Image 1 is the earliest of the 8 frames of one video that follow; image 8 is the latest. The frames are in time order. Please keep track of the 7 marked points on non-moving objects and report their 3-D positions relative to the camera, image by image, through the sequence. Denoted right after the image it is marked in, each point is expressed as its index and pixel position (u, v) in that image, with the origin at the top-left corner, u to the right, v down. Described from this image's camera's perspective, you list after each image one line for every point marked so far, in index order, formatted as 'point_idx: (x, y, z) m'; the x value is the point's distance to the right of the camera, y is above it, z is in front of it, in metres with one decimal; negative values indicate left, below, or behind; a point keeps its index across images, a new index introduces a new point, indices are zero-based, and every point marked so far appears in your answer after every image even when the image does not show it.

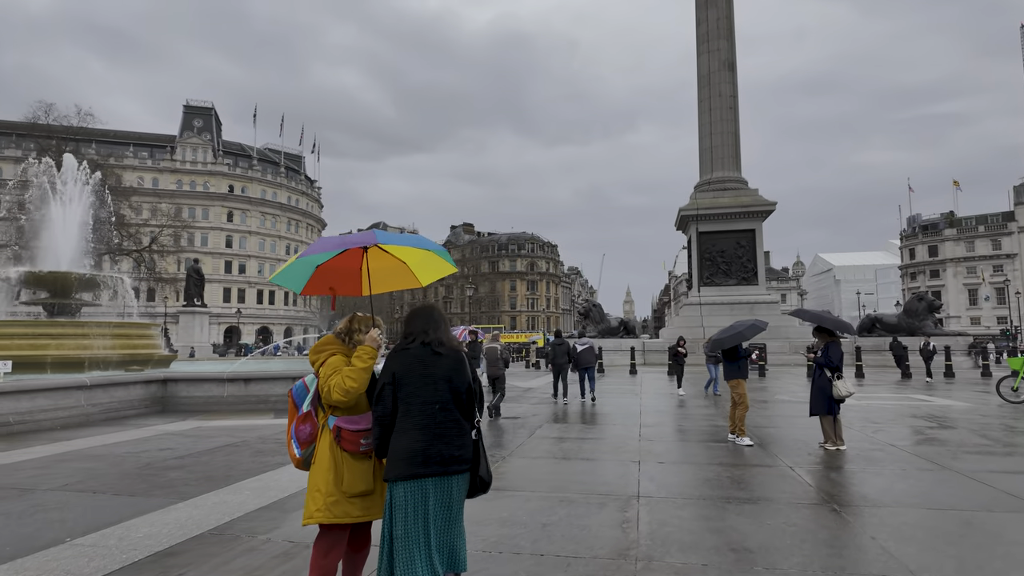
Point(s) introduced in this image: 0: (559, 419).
0: (+0.8, -2.3, +10.7) m
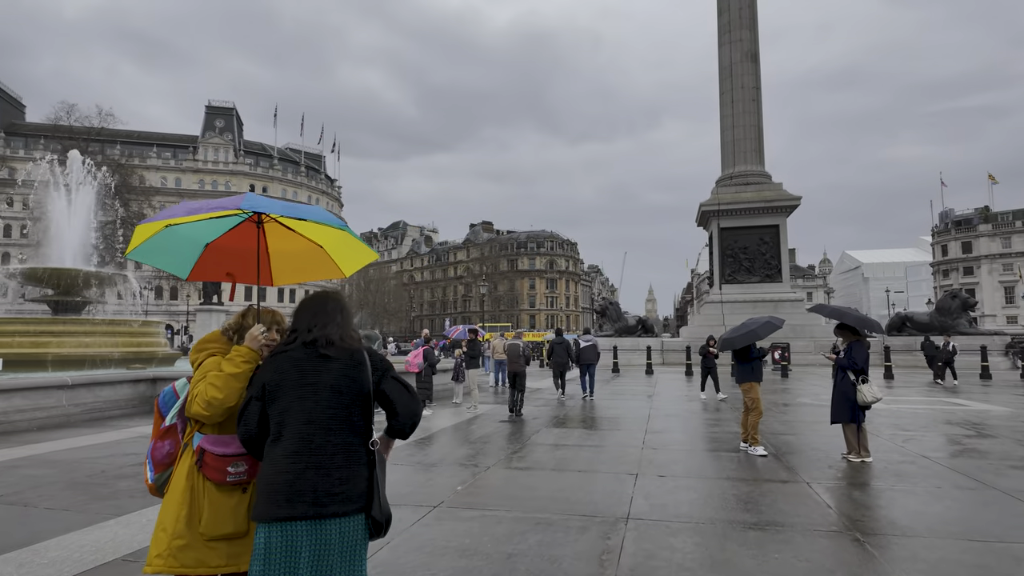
0: (+0.8, -2.2, +10.1) m
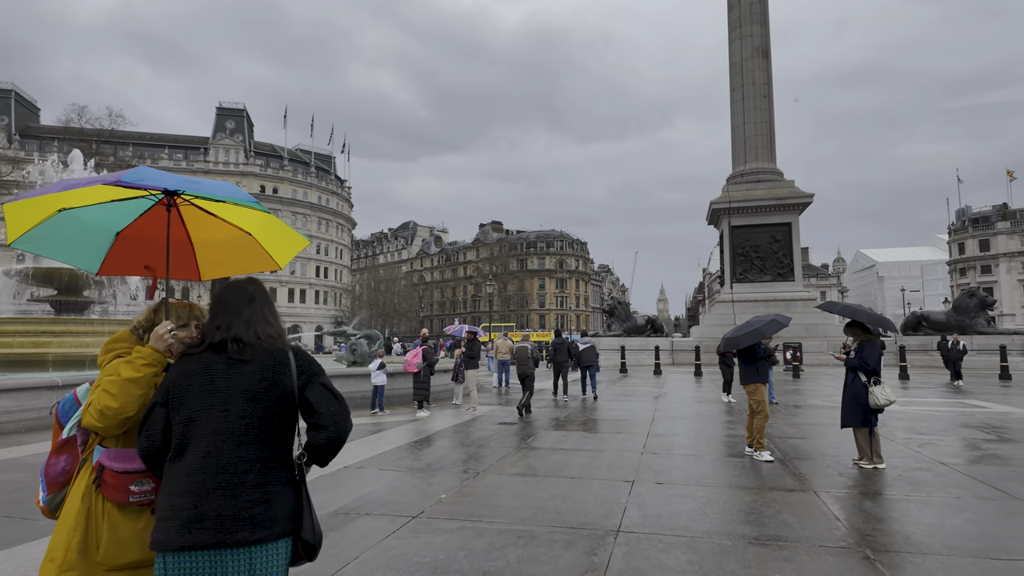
0: (+0.8, -2.2, +9.8) m
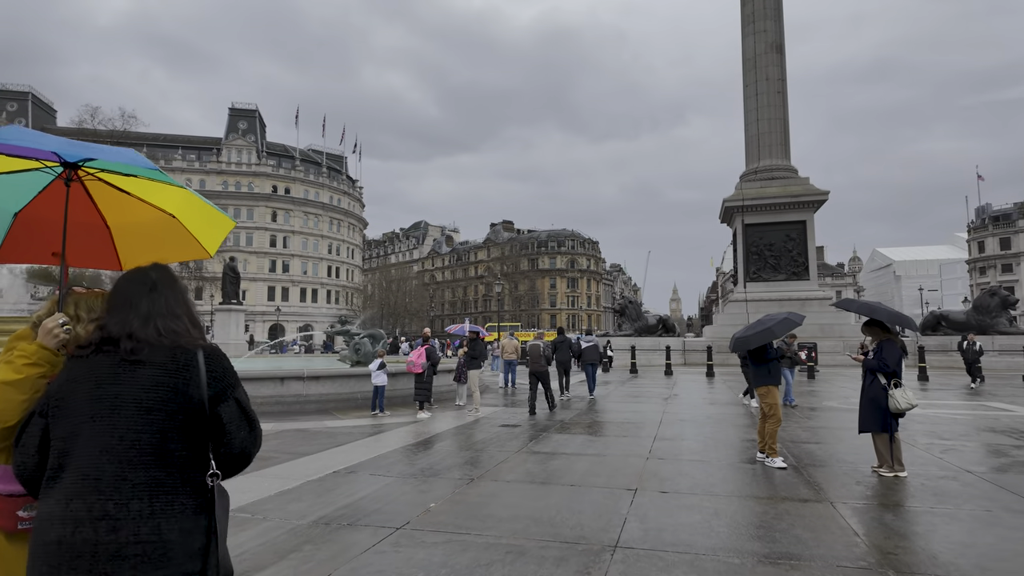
0: (+0.8, -2.2, +9.4) m
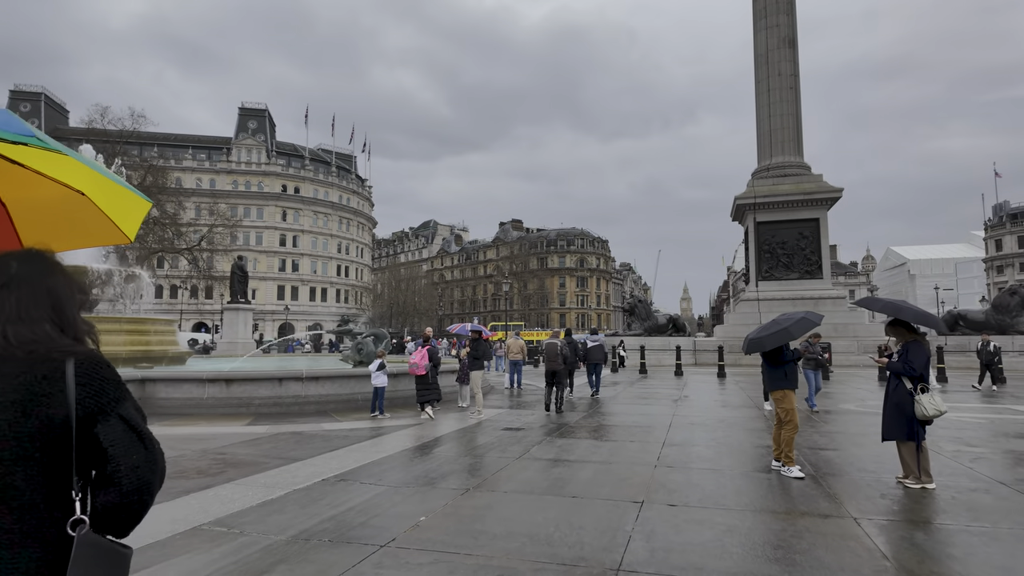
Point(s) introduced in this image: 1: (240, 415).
0: (+0.9, -2.1, +9.1) m
1: (-4.7, -2.2, +10.4) m
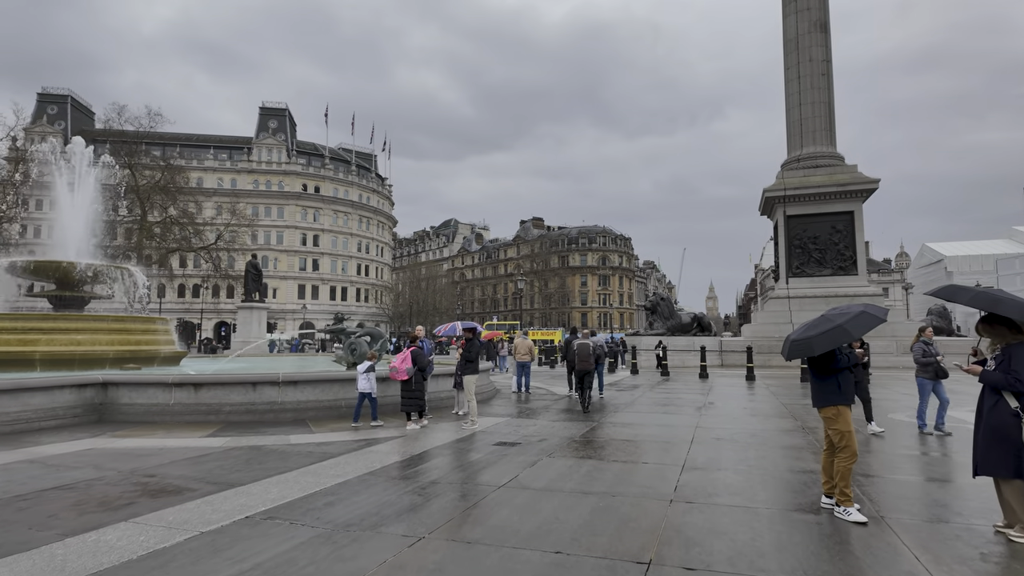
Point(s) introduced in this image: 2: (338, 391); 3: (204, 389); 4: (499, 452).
0: (+0.8, -2.0, +7.8) m
1: (-4.7, -2.1, +9.3) m
2: (-3.0, -1.8, +10.4) m
3: (-4.9, -1.6, +9.7) m
4: (-0.2, -2.2, +7.9) m
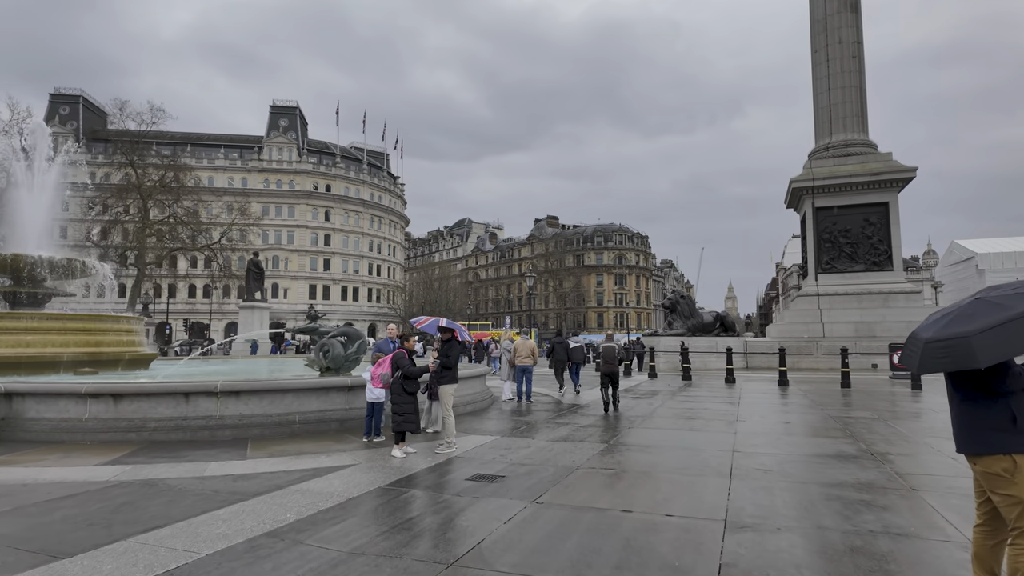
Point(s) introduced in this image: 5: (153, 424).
0: (+0.6, -1.9, +5.9) m
1: (-4.9, -2.0, +7.6) m
2: (-3.1, -1.6, +8.6) m
3: (-5.1, -1.5, +7.9) m
4: (-0.4, -2.0, +6.0) m
5: (-4.7, -1.8, +7.9) m
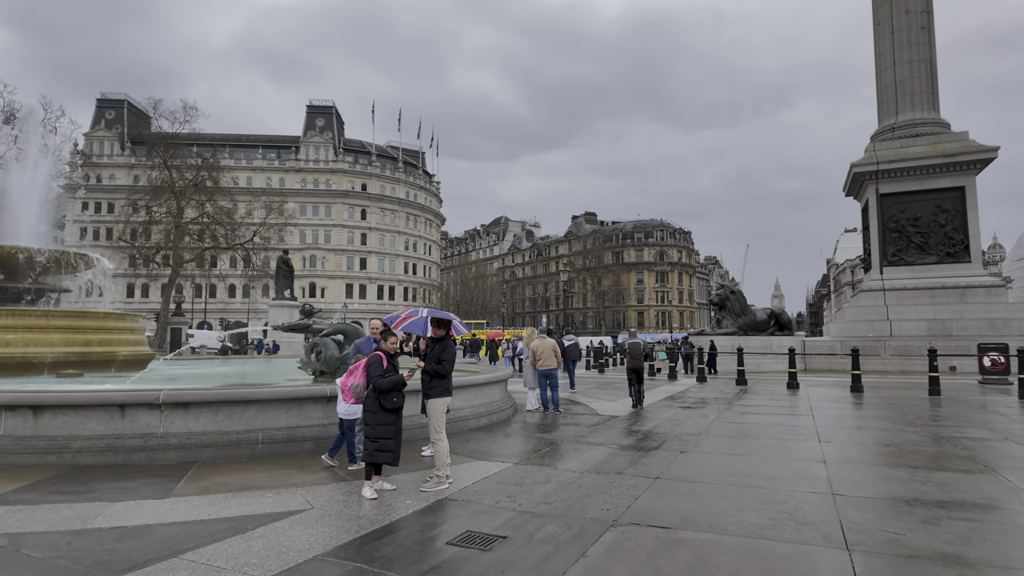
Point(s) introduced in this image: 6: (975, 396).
0: (+0.6, -1.7, +4.0) m
1: (-4.7, -1.8, +6.0) m
2: (-2.9, -1.5, +6.9) m
3: (-4.9, -1.3, +6.4) m
4: (-0.3, -1.8, +4.1) m
5: (-4.5, -1.6, +6.3) m
6: (+11.6, -2.7, +15.1) m
